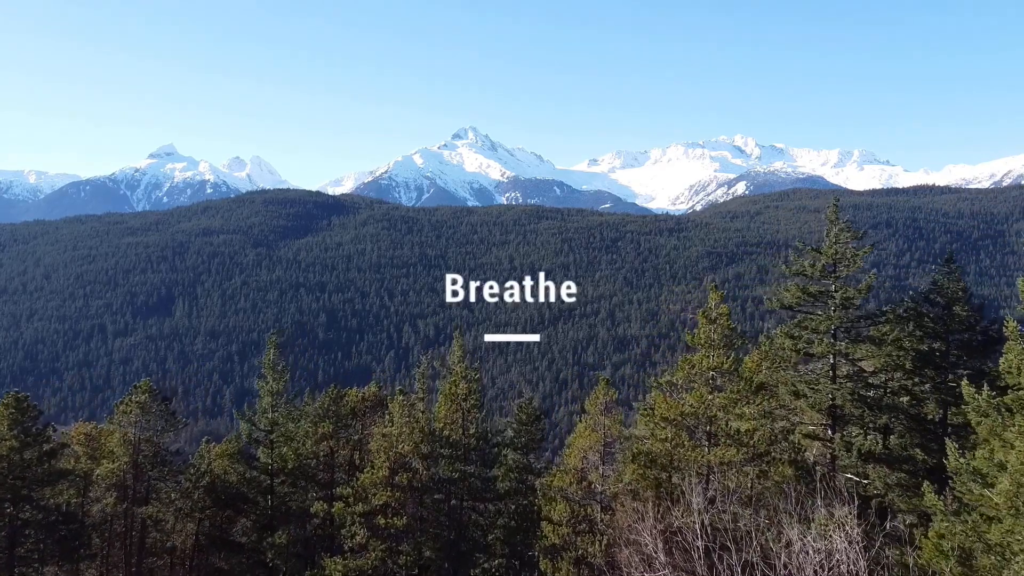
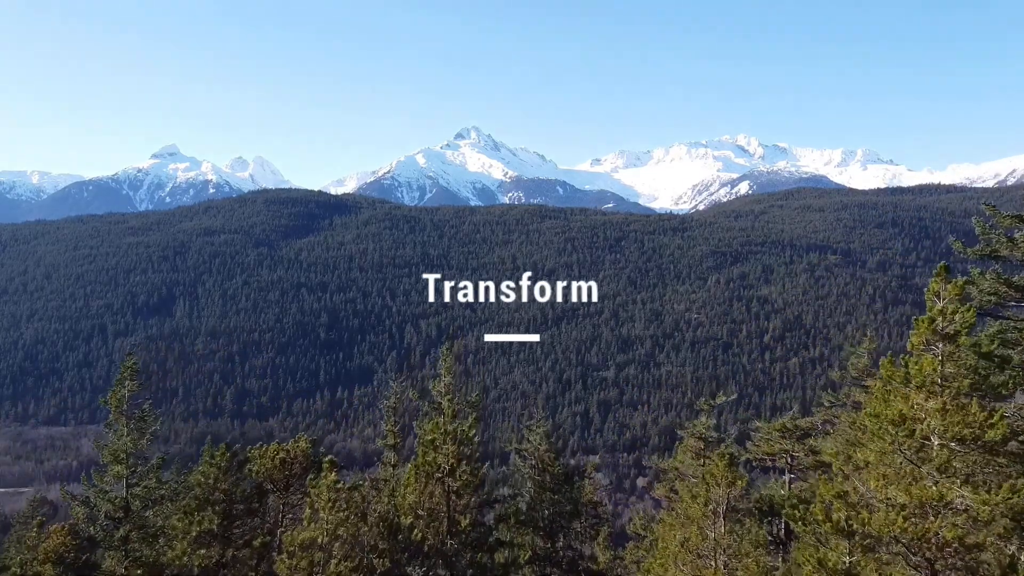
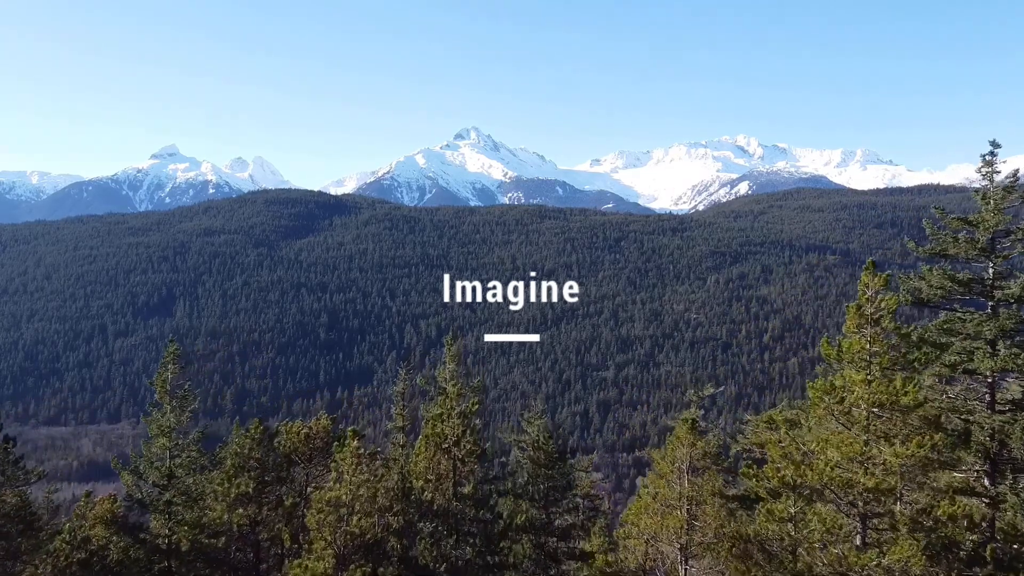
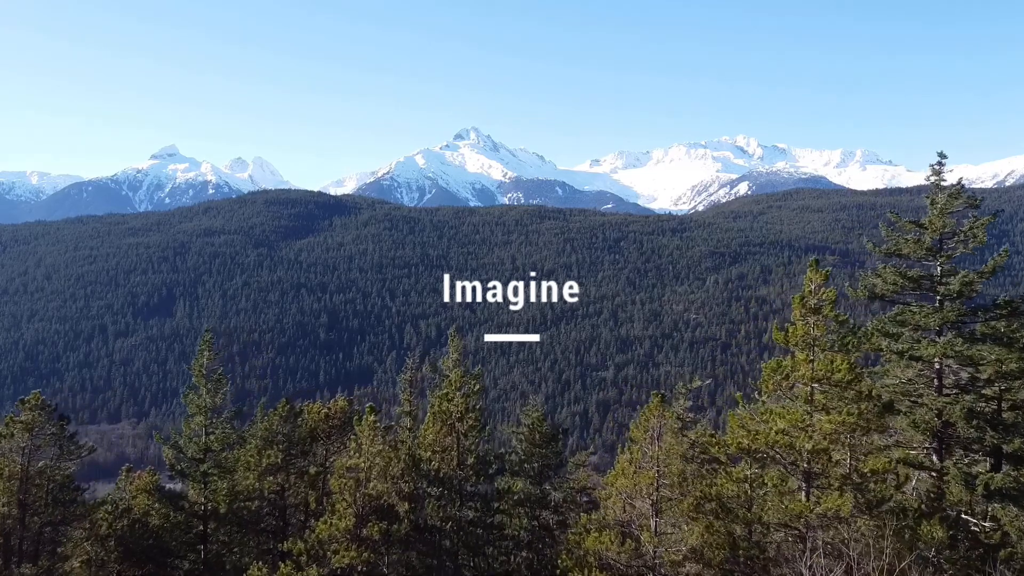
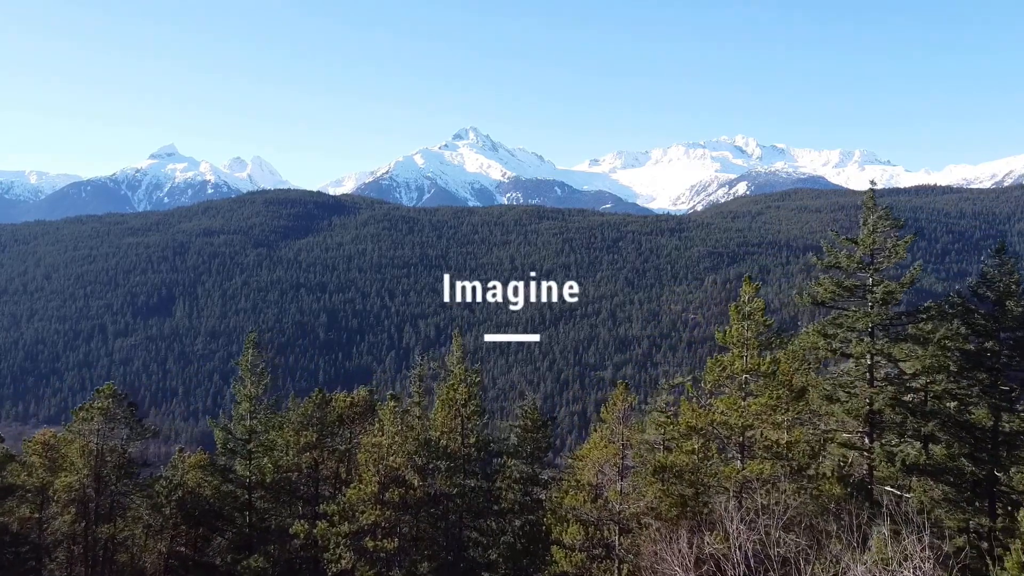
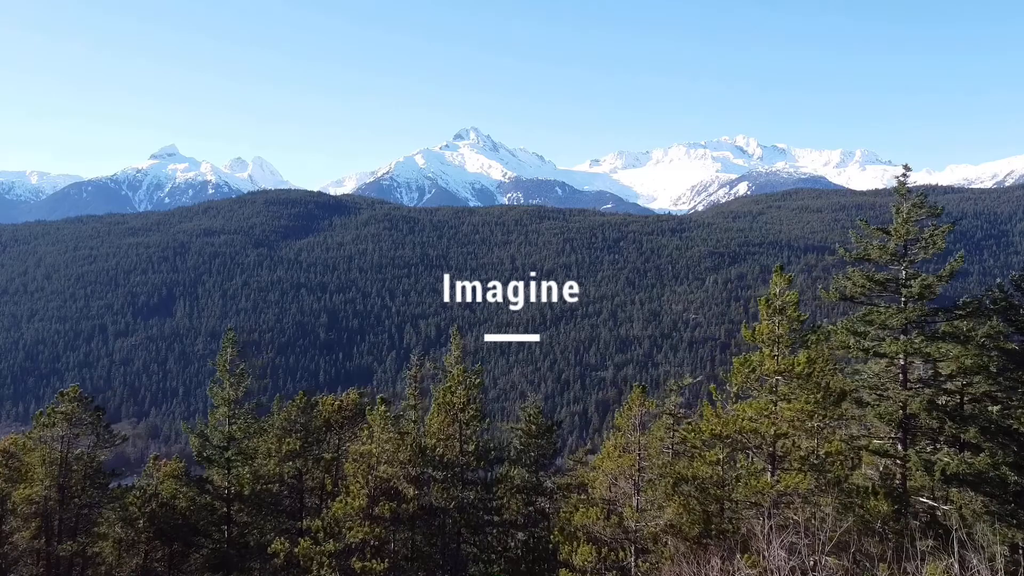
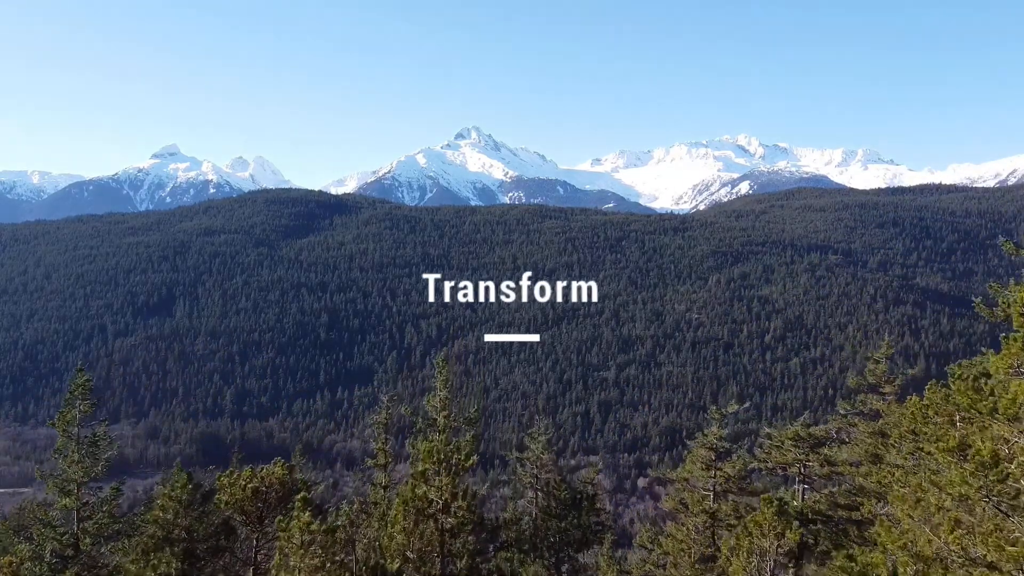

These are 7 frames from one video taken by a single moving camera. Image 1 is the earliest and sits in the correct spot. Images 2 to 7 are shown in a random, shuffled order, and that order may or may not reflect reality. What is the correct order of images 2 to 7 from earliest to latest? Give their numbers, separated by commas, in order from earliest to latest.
5, 6, 4, 3, 2, 7
